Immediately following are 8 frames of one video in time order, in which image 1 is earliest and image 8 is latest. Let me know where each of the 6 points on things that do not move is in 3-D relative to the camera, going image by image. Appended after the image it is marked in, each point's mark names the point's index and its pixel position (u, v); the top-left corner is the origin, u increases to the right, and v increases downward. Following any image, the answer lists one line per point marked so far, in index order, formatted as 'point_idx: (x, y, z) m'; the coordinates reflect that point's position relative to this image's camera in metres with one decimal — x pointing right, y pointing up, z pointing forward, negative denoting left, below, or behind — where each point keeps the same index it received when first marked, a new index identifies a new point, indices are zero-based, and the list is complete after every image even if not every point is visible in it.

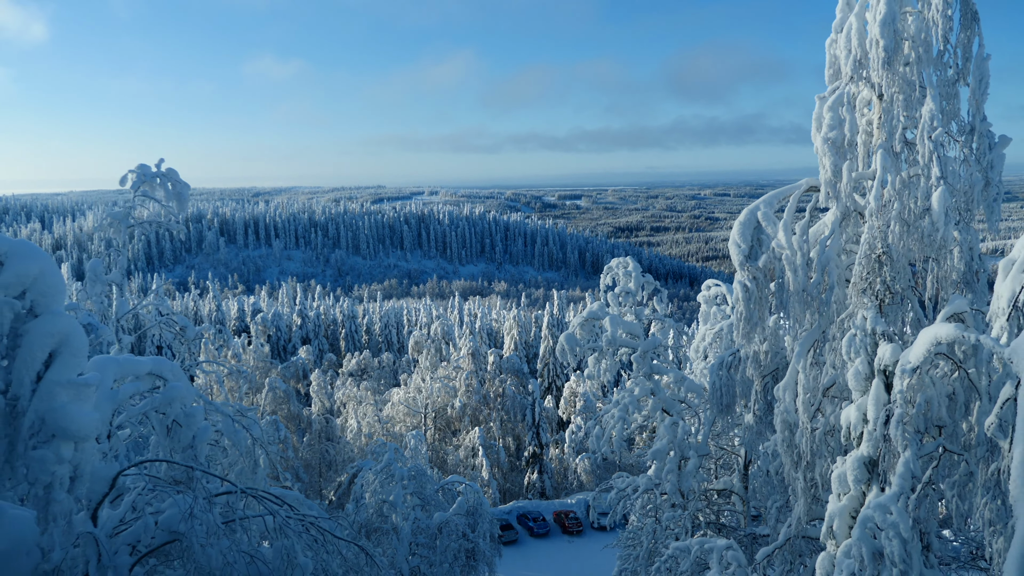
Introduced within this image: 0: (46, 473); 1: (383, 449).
0: (-2.5, -1.0, +3.1) m
1: (-2.8, -3.5, +12.3) m
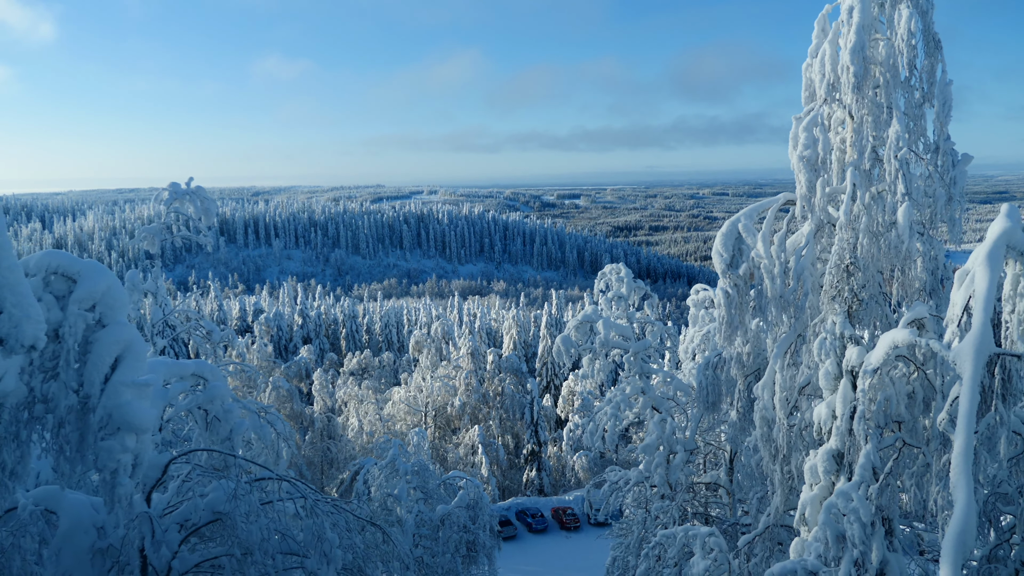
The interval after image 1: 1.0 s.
0: (-2.5, -1.1, +3.6) m
1: (-2.8, -3.6, +12.8) m
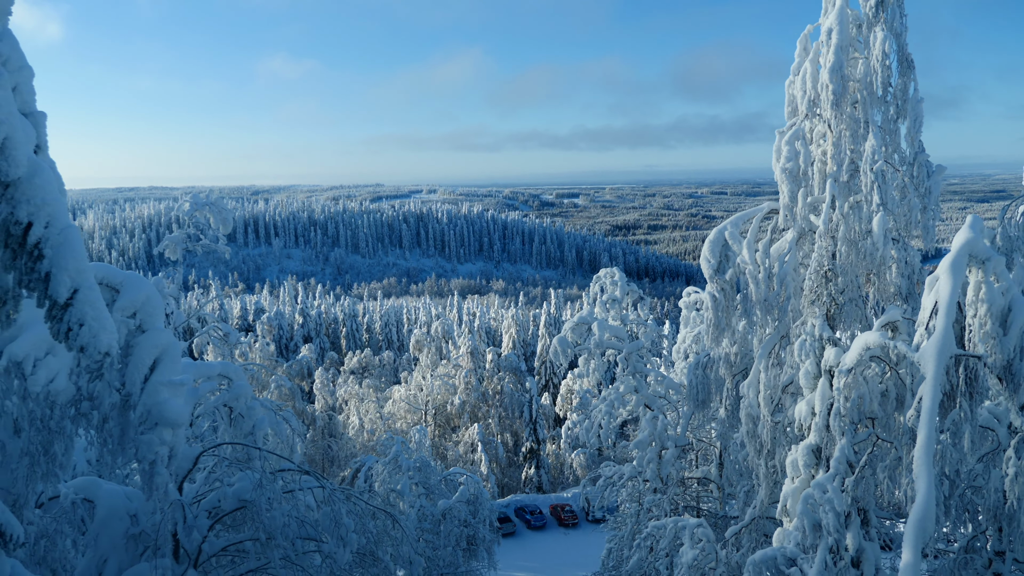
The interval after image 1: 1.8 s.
0: (-2.5, -1.2, +4.0) m
1: (-2.8, -3.6, +13.2) m
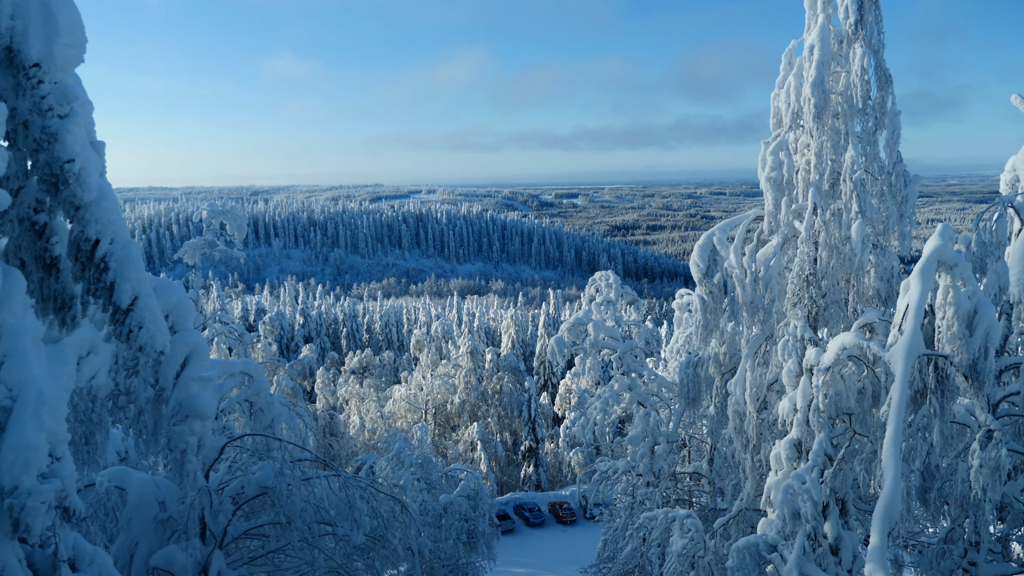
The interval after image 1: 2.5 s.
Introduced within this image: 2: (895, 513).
0: (-2.5, -1.2, +4.4) m
1: (-2.8, -3.6, +13.6) m
2: (+3.4, -2.0, +5.1) m
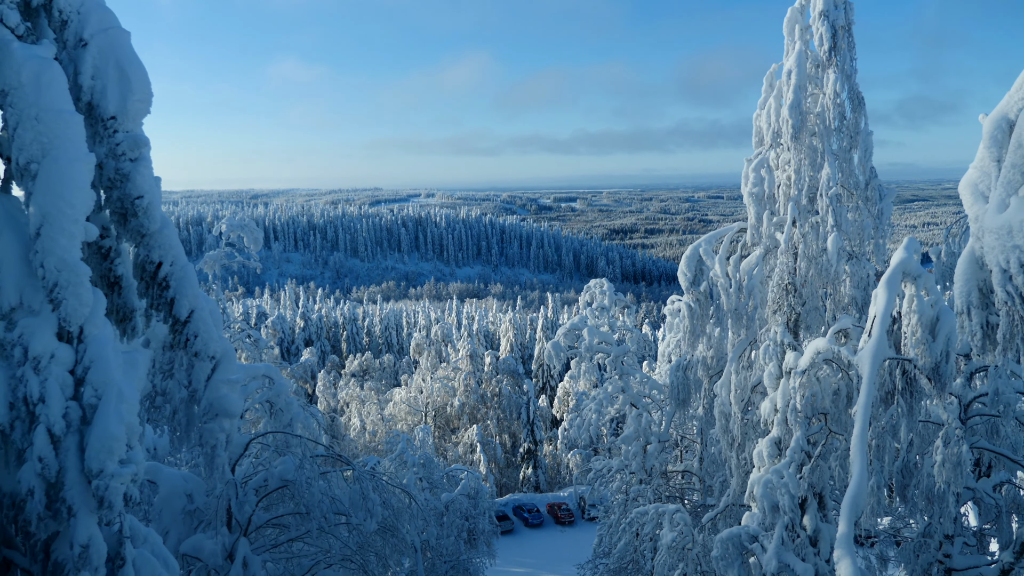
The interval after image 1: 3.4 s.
0: (-2.6, -1.3, +4.9) m
1: (-2.9, -3.8, +14.0) m
2: (+3.4, -2.1, +5.5) m
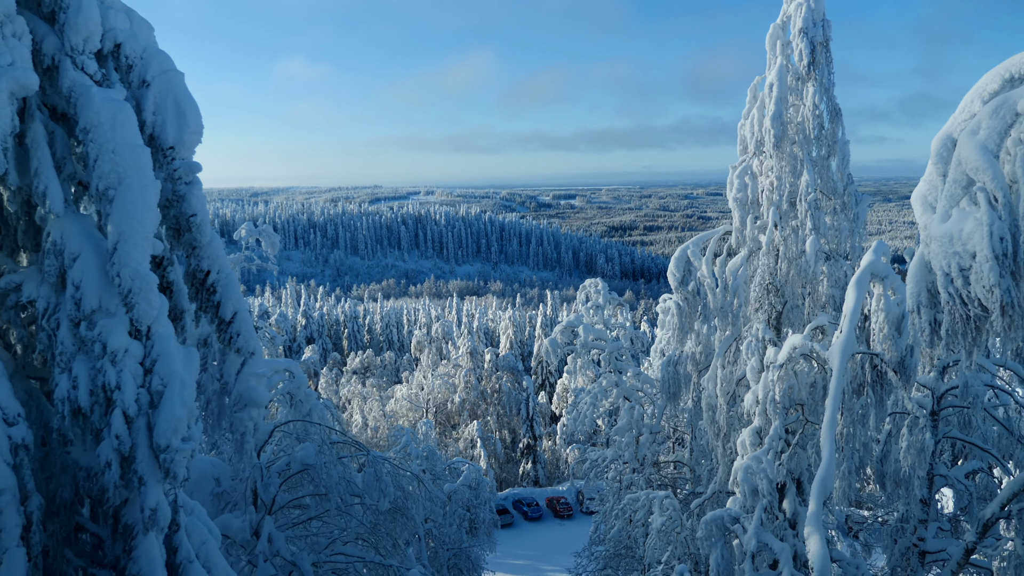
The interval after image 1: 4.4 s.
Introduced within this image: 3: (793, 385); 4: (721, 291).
0: (-2.6, -1.3, +5.4) m
1: (-2.9, -3.8, +14.6) m
2: (+3.4, -2.1, +6.1) m
3: (+3.7, -1.3, +7.4) m
4: (+3.2, -0.1, +8.7) m
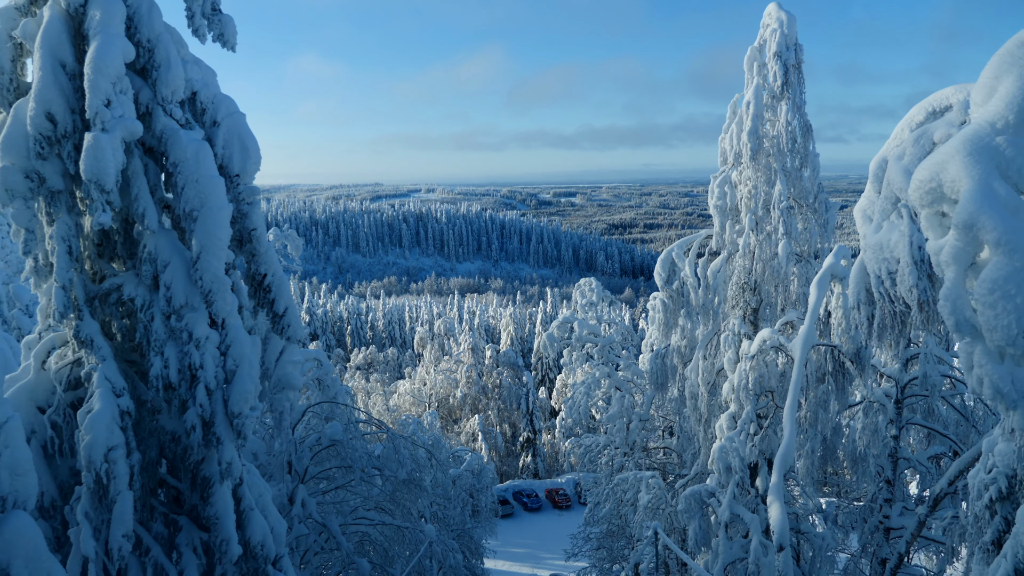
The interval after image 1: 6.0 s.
0: (-2.6, -1.3, +6.2) m
1: (-2.9, -3.7, +15.4) m
2: (+3.4, -2.1, +6.9) m
3: (+3.7, -1.3, +8.3) m
4: (+3.2, 0.0, +9.6) m
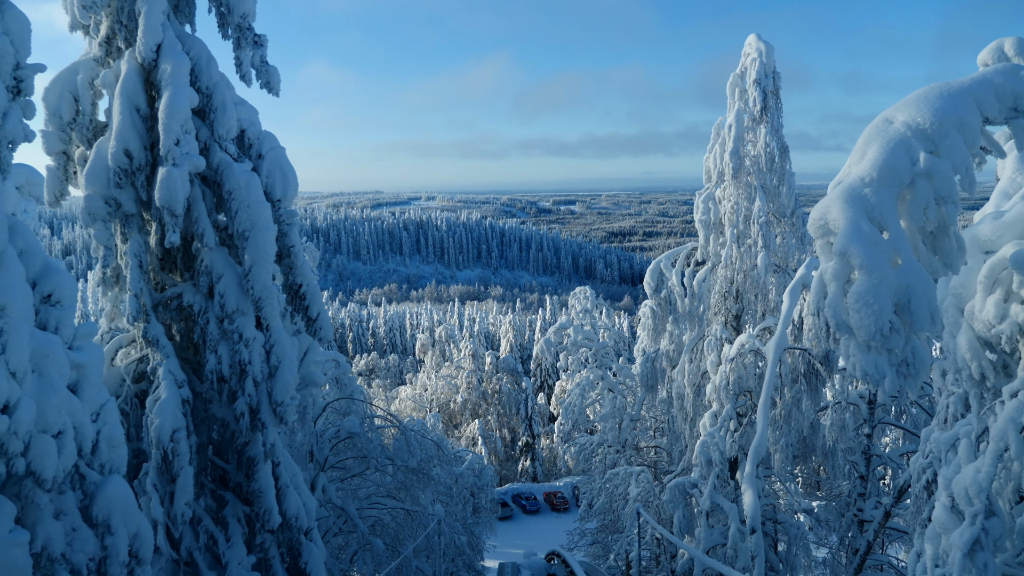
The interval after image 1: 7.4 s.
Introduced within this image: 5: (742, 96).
0: (-2.6, -1.4, +7.0) m
1: (-2.9, -3.9, +16.1) m
2: (+3.4, -2.2, +7.7) m
3: (+3.7, -1.4, +9.0) m
4: (+3.2, -0.2, +10.4) m
5: (+4.0, +3.3, +9.8) m
